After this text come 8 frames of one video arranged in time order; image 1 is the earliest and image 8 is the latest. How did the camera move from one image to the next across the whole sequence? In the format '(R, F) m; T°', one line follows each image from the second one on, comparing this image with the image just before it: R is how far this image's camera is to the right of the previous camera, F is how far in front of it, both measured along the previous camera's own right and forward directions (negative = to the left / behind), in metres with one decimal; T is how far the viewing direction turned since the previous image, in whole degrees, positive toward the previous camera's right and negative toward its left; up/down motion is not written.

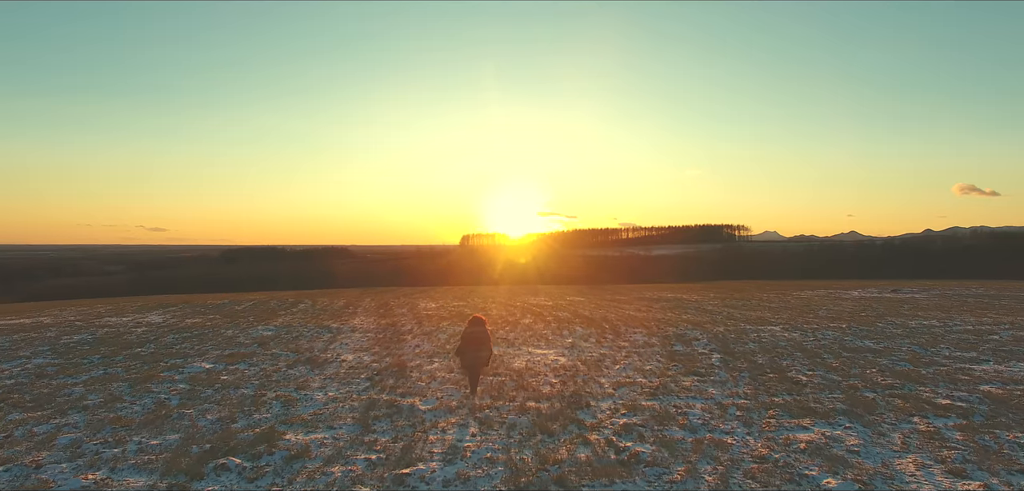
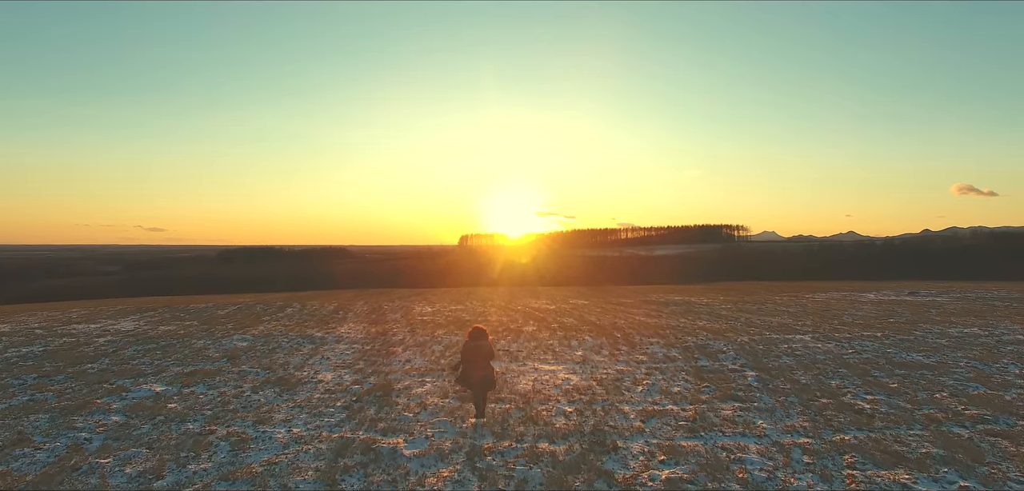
(-0.2, +2.2) m; 0°
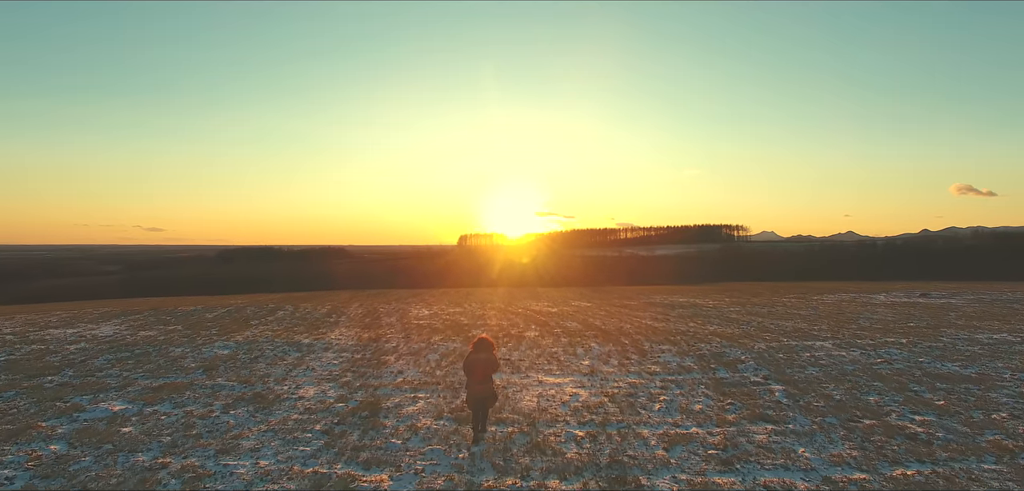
(-0.1, +1.4) m; 0°
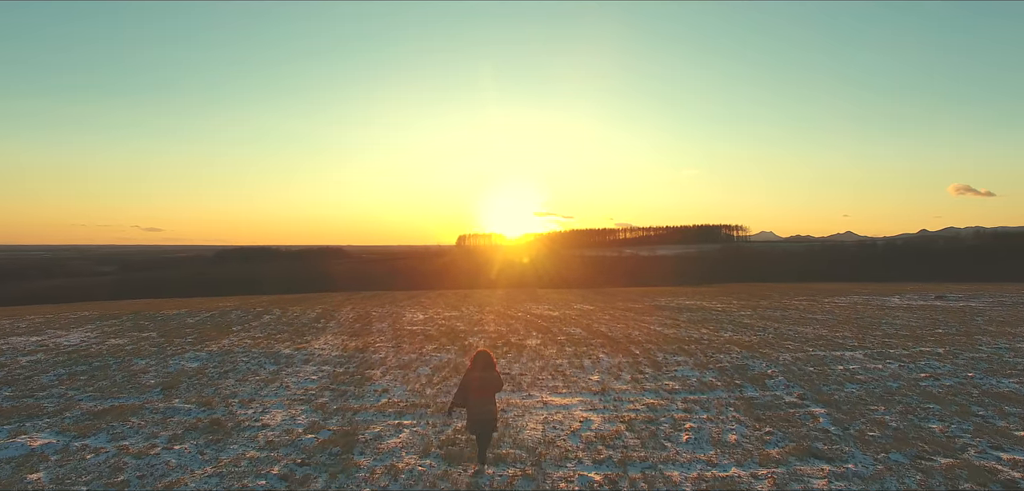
(0.0, +1.9) m; 0°
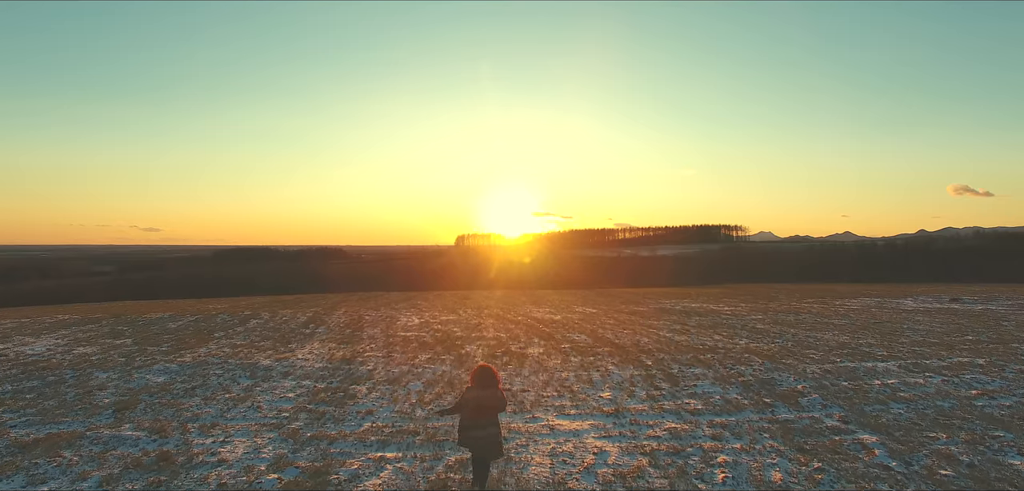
(-0.1, +1.7) m; 0°
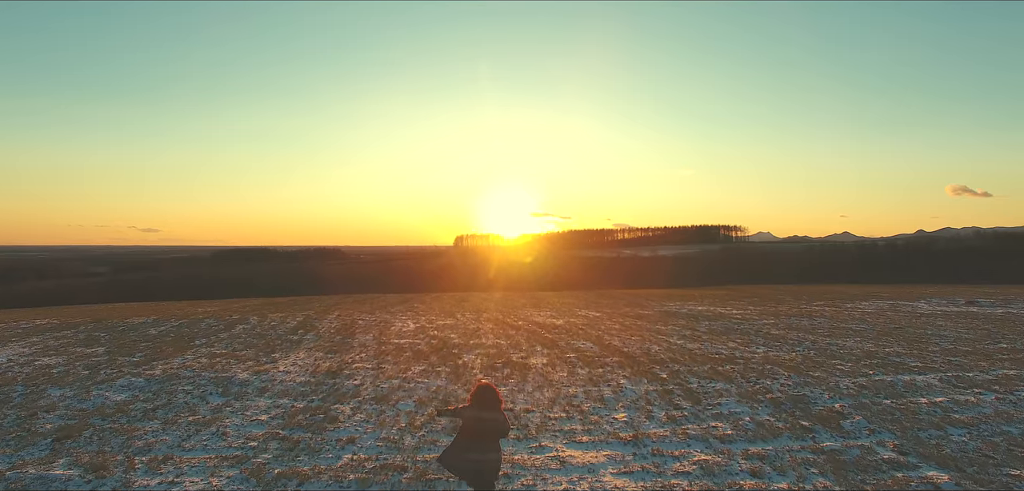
(-0.1, +1.6) m; 0°
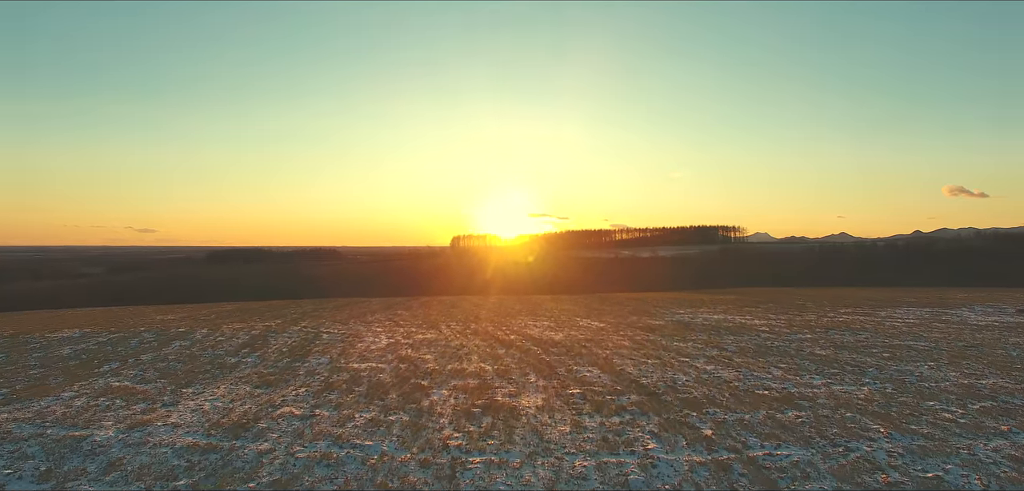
(+0.4, +4.9) m; 0°
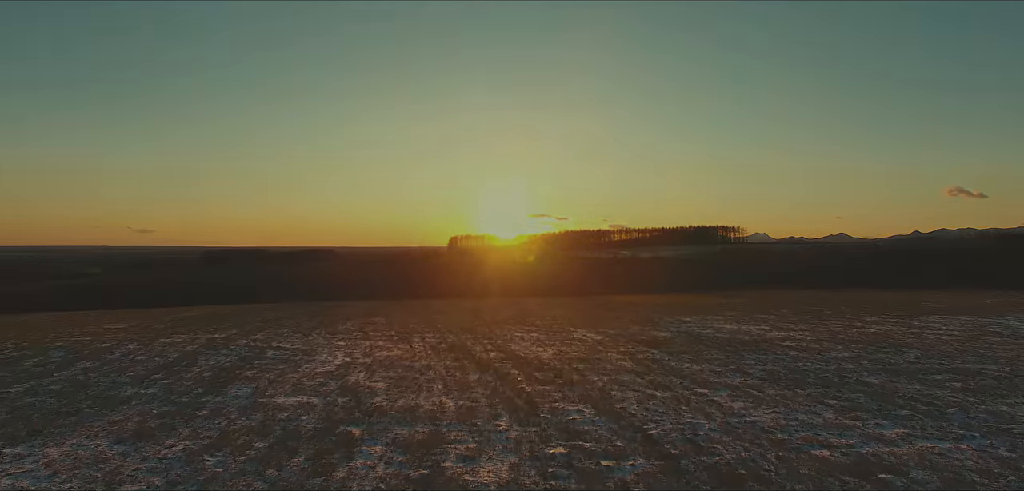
(+0.8, +4.6) m; 0°
